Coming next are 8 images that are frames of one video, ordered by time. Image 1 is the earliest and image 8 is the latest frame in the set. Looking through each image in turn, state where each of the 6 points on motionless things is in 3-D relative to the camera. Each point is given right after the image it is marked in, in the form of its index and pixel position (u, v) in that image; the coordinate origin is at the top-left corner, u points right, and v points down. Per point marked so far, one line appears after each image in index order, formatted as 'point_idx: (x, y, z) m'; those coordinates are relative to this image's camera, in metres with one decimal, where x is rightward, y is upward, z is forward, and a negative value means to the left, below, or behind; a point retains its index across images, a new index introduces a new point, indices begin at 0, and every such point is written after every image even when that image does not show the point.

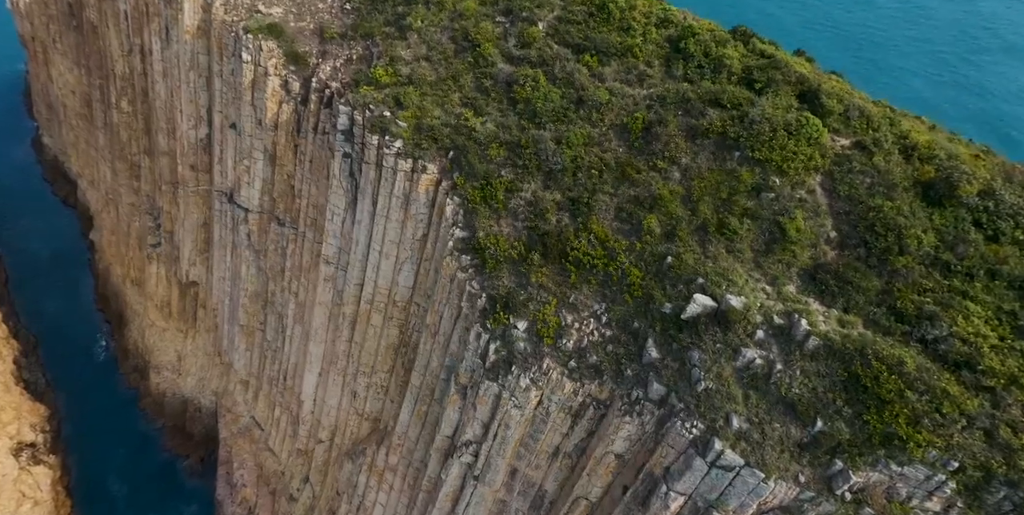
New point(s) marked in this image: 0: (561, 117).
0: (+1.4, +4.0, +18.8) m
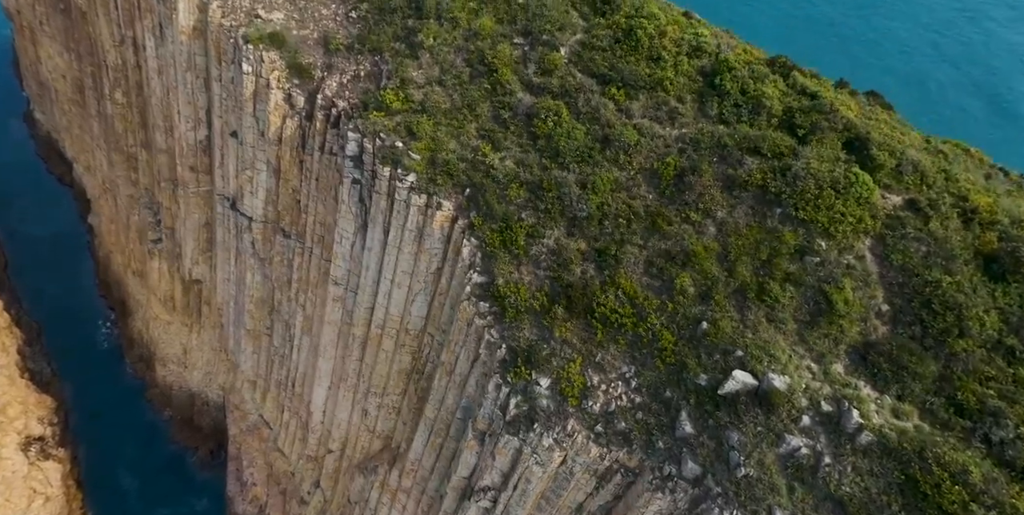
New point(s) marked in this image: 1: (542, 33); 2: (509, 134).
0: (+2.0, +2.7, +17.6) m
1: (+0.9, +6.8, +19.7) m
2: (-0.1, +3.6, +18.9) m
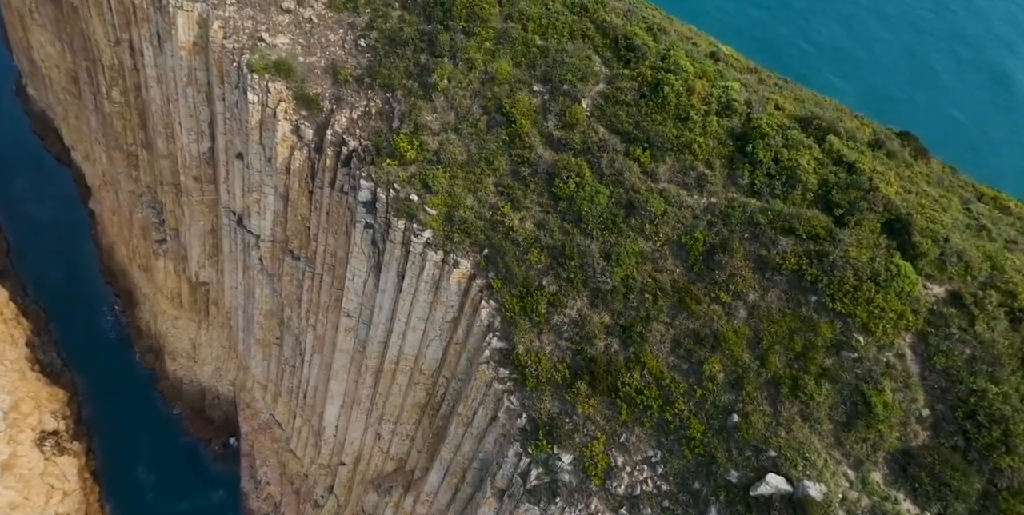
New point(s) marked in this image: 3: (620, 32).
0: (+2.5, +0.9, +16.9) m
1: (+1.5, +5.1, +18.8) m
2: (+0.5, +1.8, +18.2) m
3: (+3.2, +6.6, +19.3) m
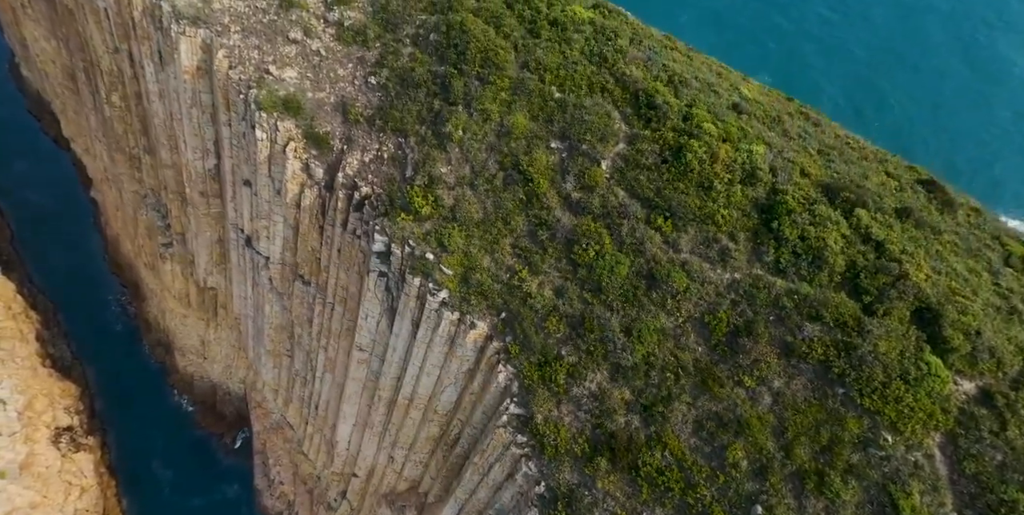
0: (+3.0, -1.0, +16.6) m
1: (+1.9, +3.3, +18.3) m
2: (+0.9, 0.0, +17.8) m
3: (+3.7, +4.9, +18.7) m
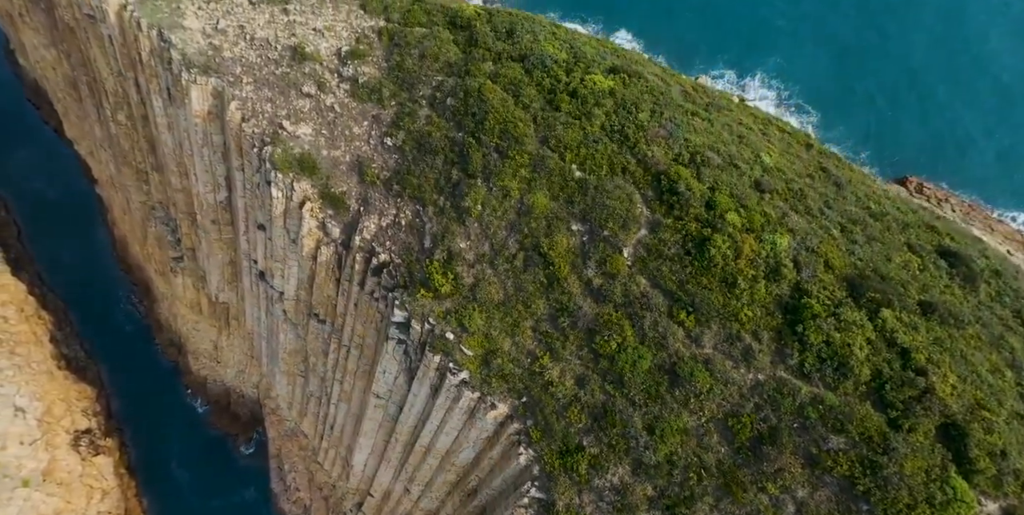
0: (+3.6, -3.5, +16.6) m
1: (+2.5, +0.9, +18.1) m
2: (+1.5, -2.4, +17.9) m
3: (+4.2, +2.5, +18.5) m
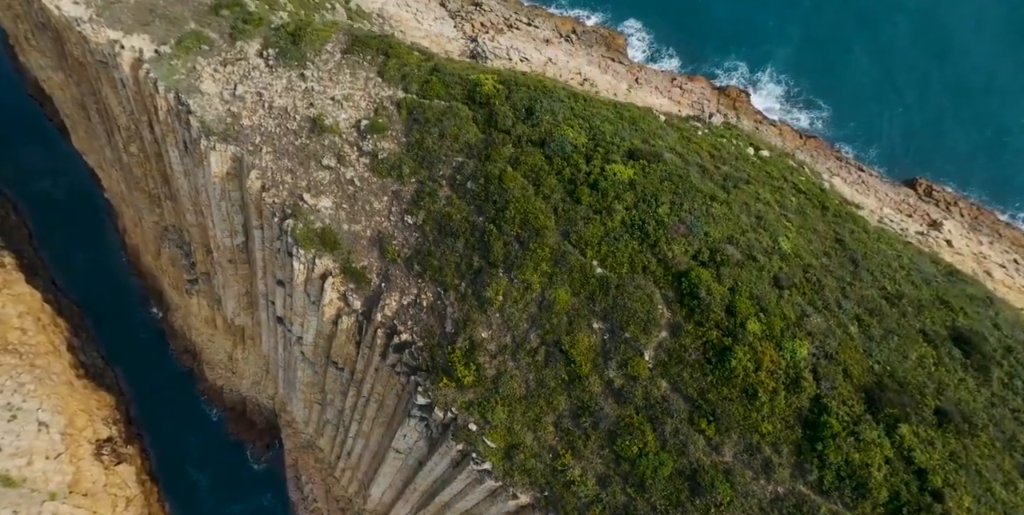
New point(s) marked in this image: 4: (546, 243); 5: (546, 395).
0: (+4.2, -6.3, +17.1) m
1: (+3.2, -1.9, +18.4) m
2: (+2.2, -5.2, +18.3) m
3: (+4.9, -0.3, +18.7) m
4: (+1.1, +0.4, +19.9) m
5: (+1.0, -4.0, +19.0) m
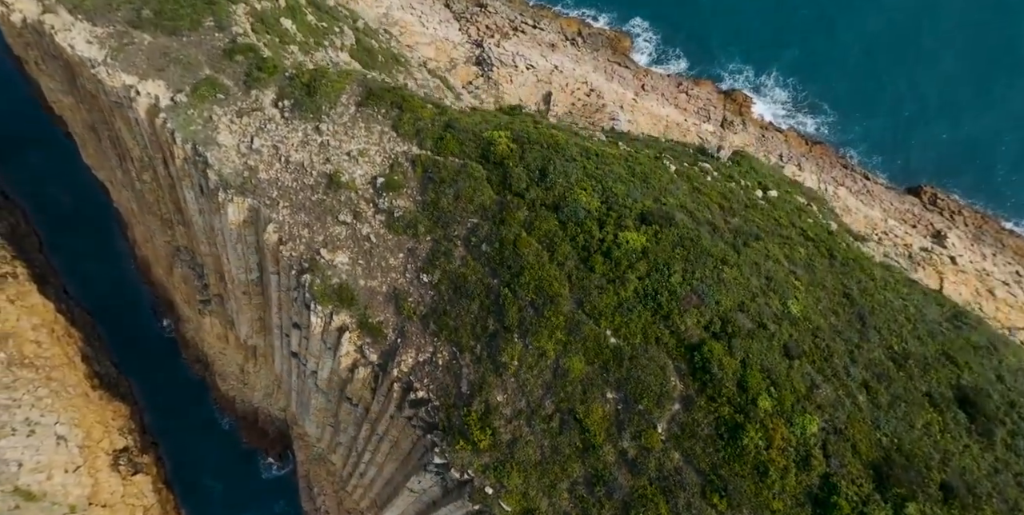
0: (+4.7, -8.5, +17.7) m
1: (+3.6, -4.1, +18.9) m
2: (+2.7, -7.4, +18.9) m
3: (+5.4, -2.4, +19.1) m
4: (+1.5, -1.7, +20.3) m
5: (+1.4, -6.1, +19.5) m
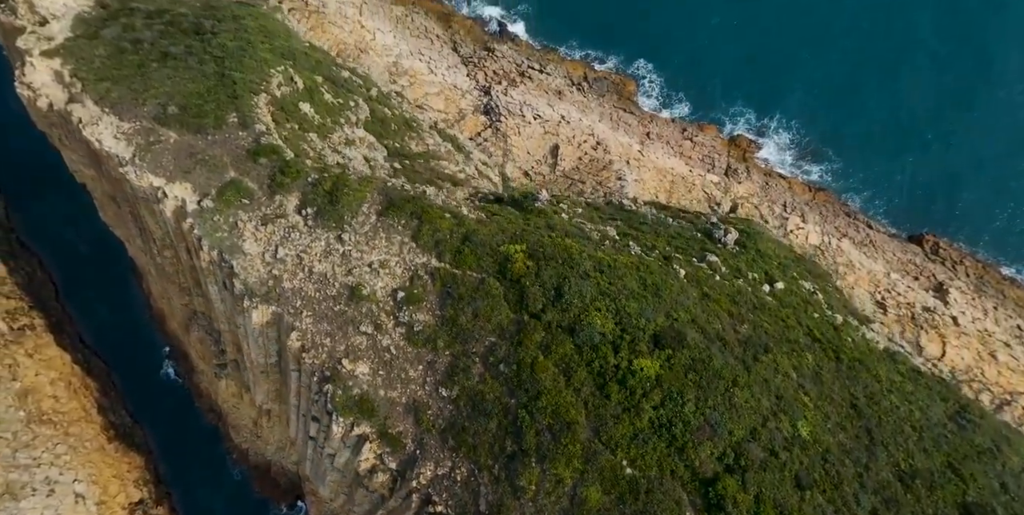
0: (+5.3, -12.5, +18.1) m
1: (+4.2, -8.1, +19.5) m
2: (+3.3, -11.4, +19.3) m
3: (+5.9, -6.5, +19.7) m
4: (+2.1, -5.8, +20.9) m
5: (+2.0, -10.2, +20.1) m
